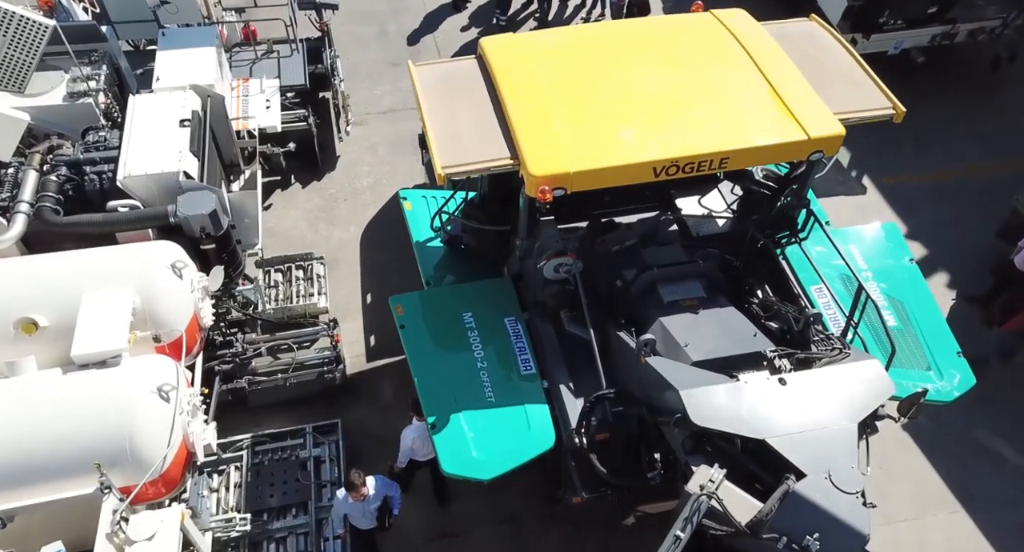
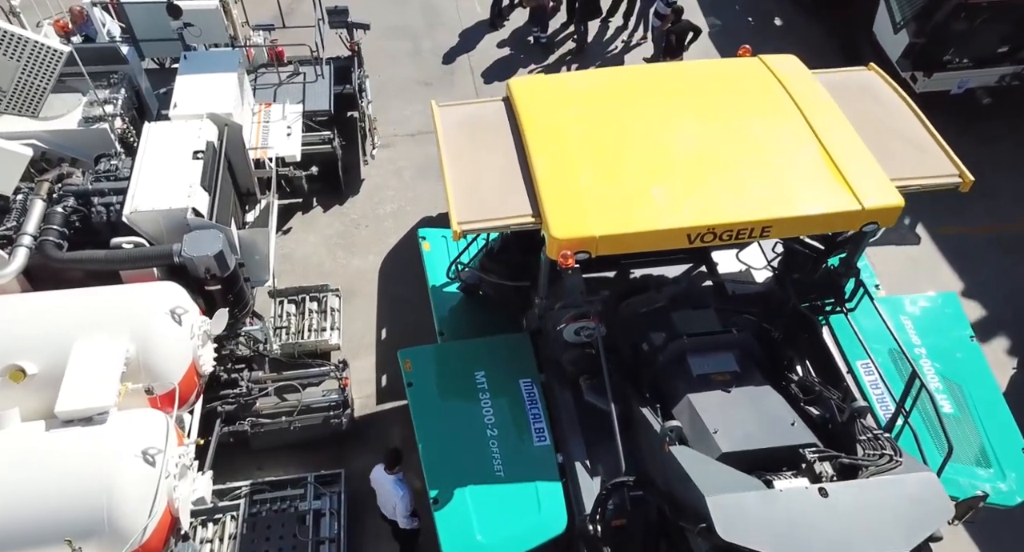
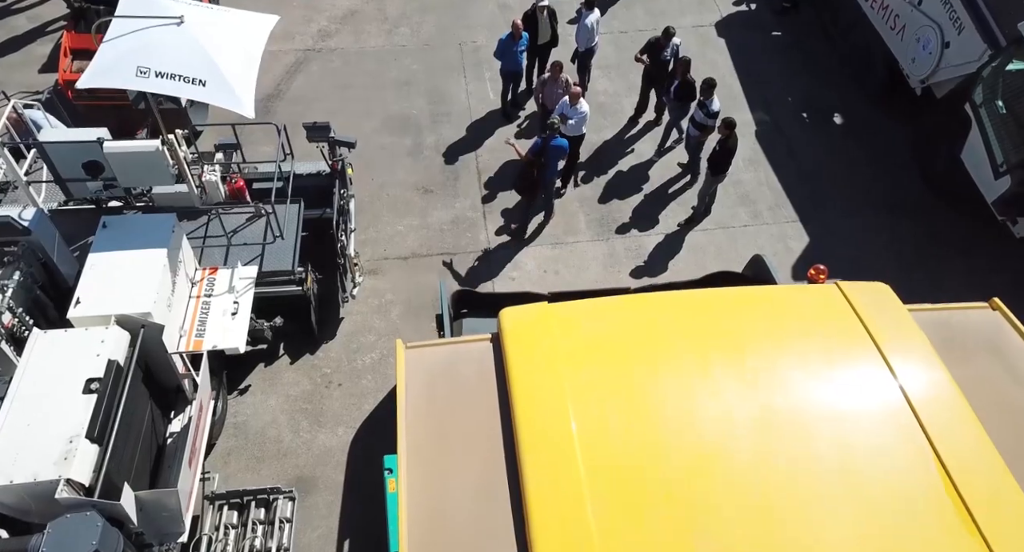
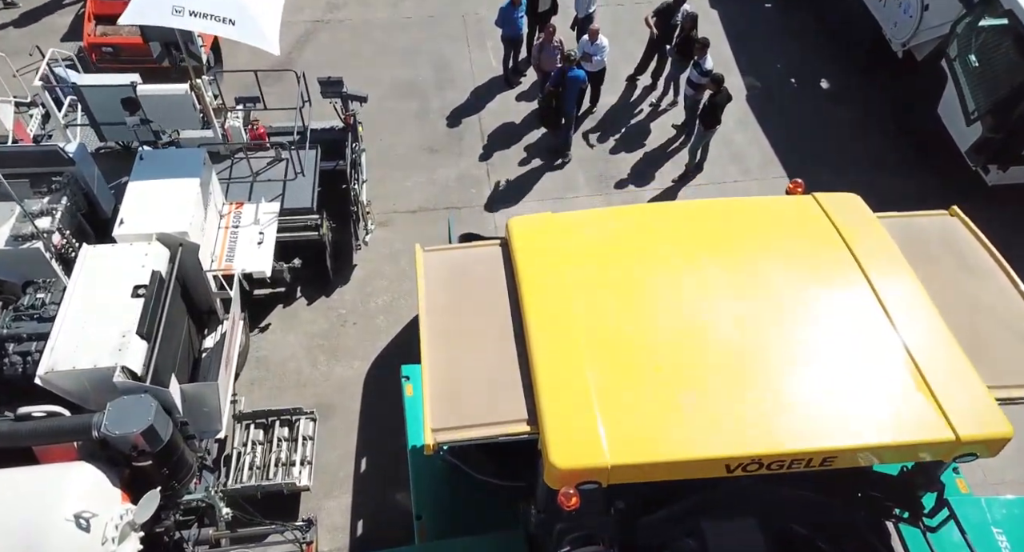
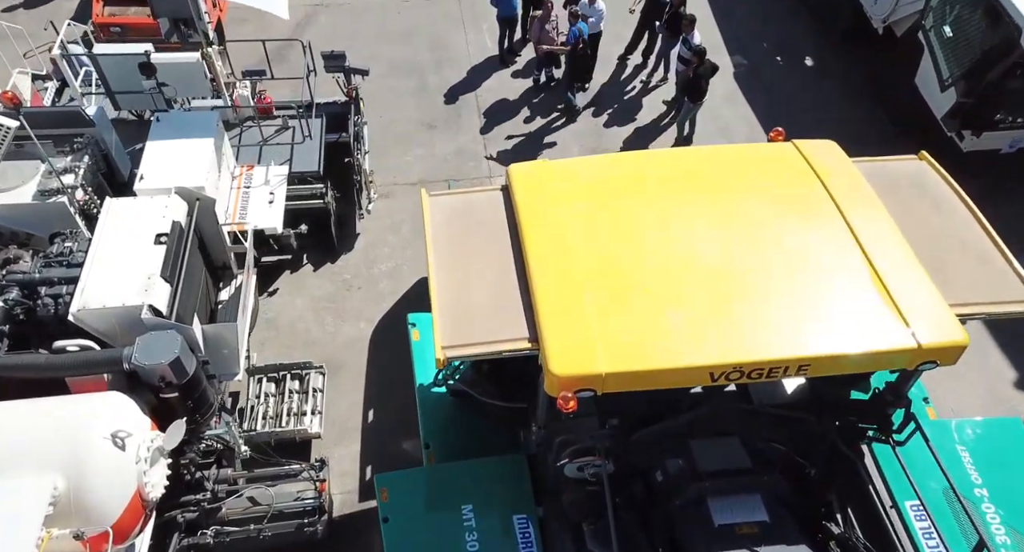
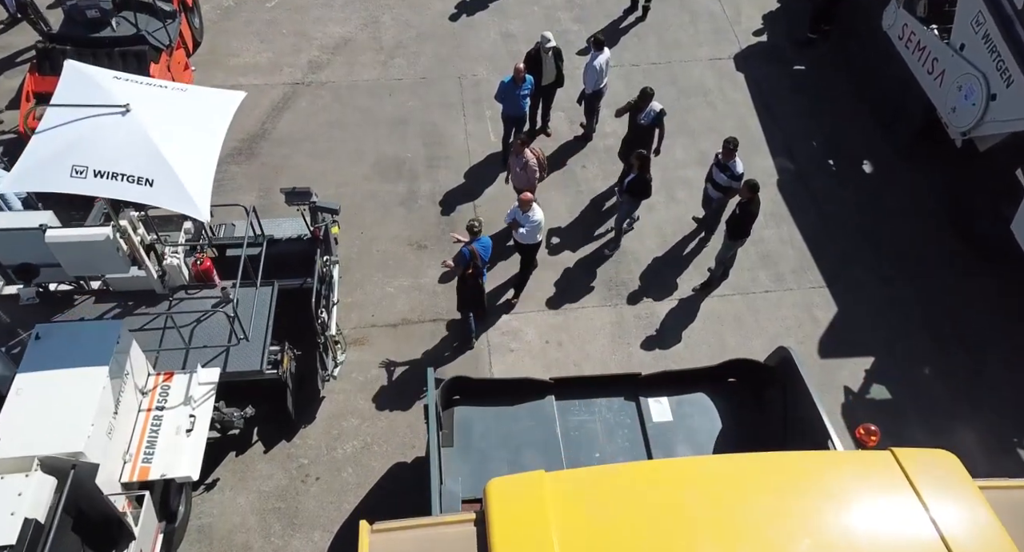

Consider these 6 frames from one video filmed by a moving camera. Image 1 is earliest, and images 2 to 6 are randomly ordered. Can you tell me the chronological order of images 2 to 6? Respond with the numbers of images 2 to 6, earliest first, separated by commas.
2, 5, 4, 3, 6
